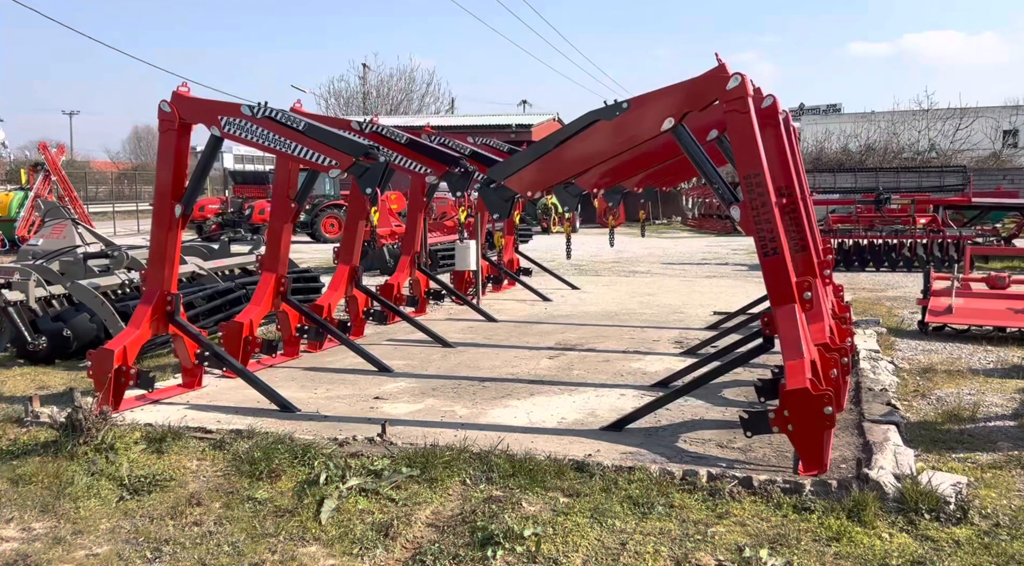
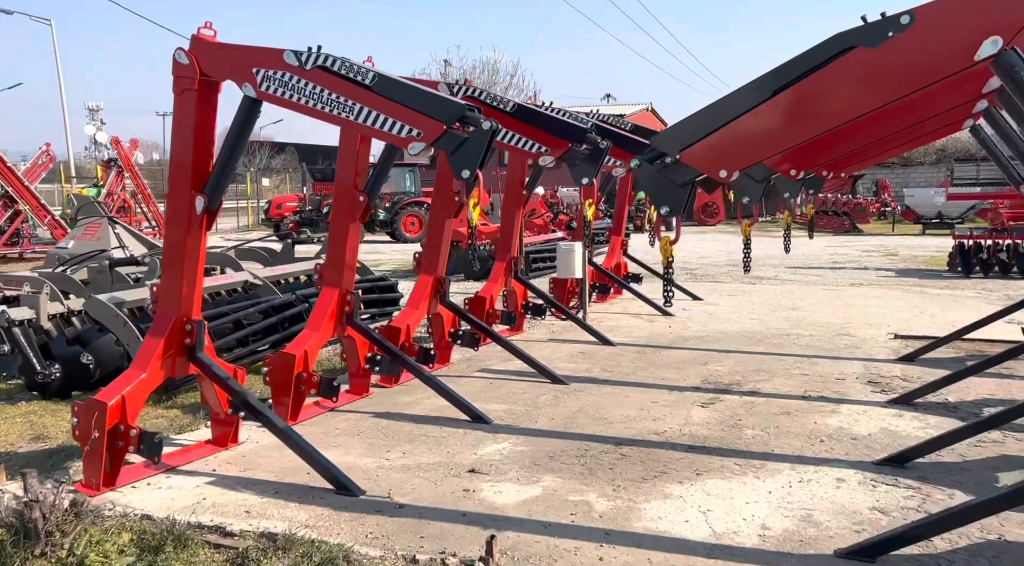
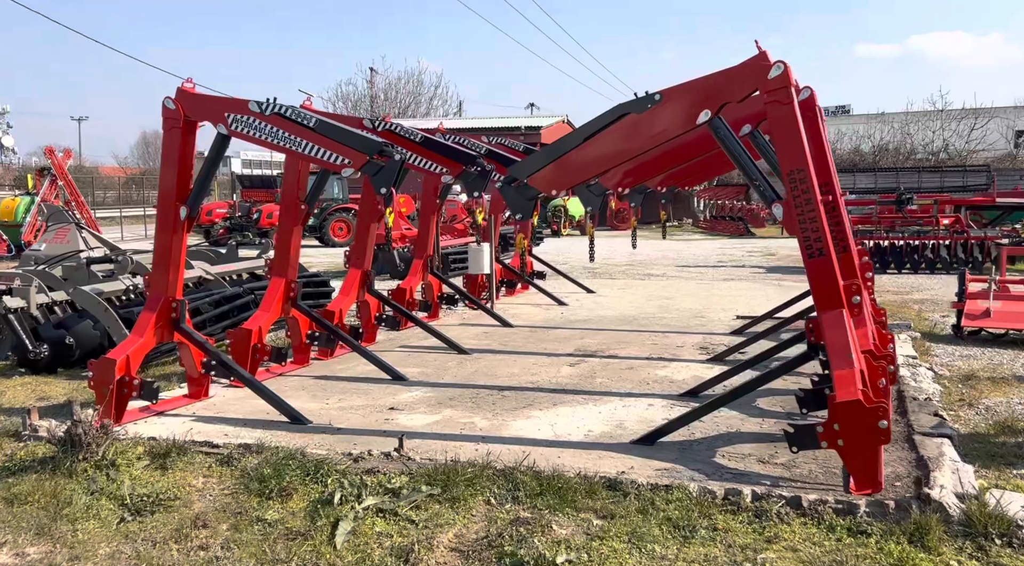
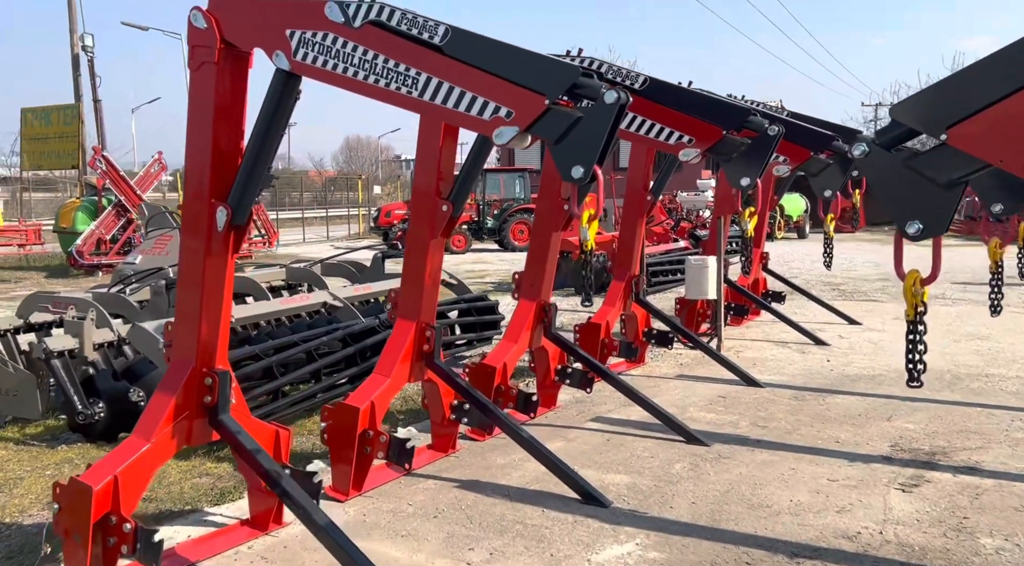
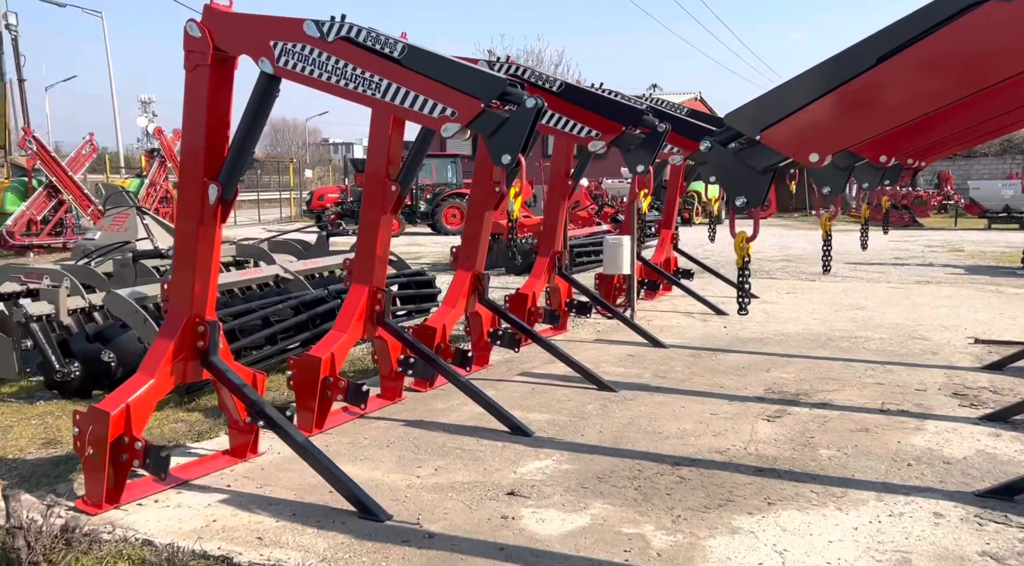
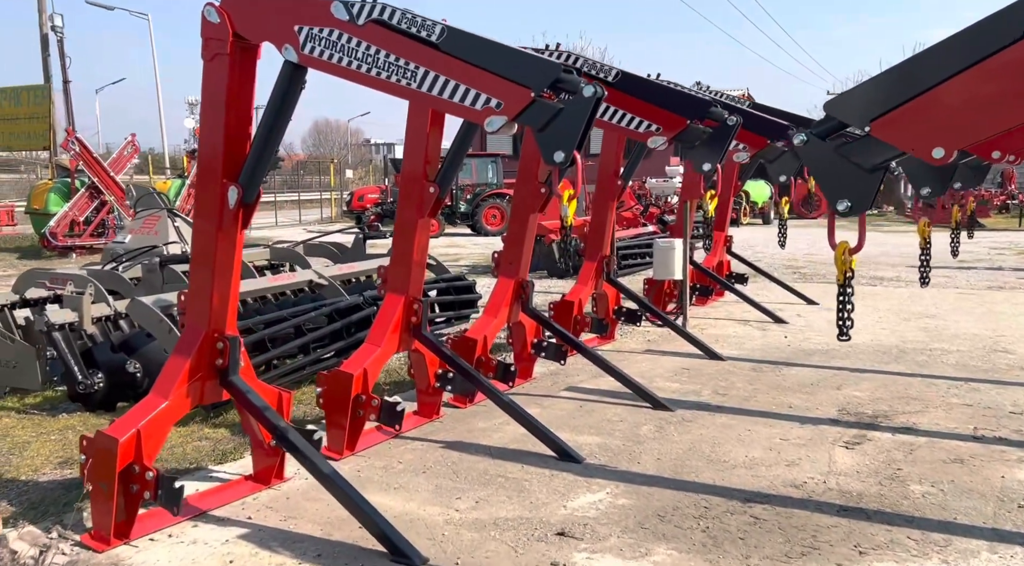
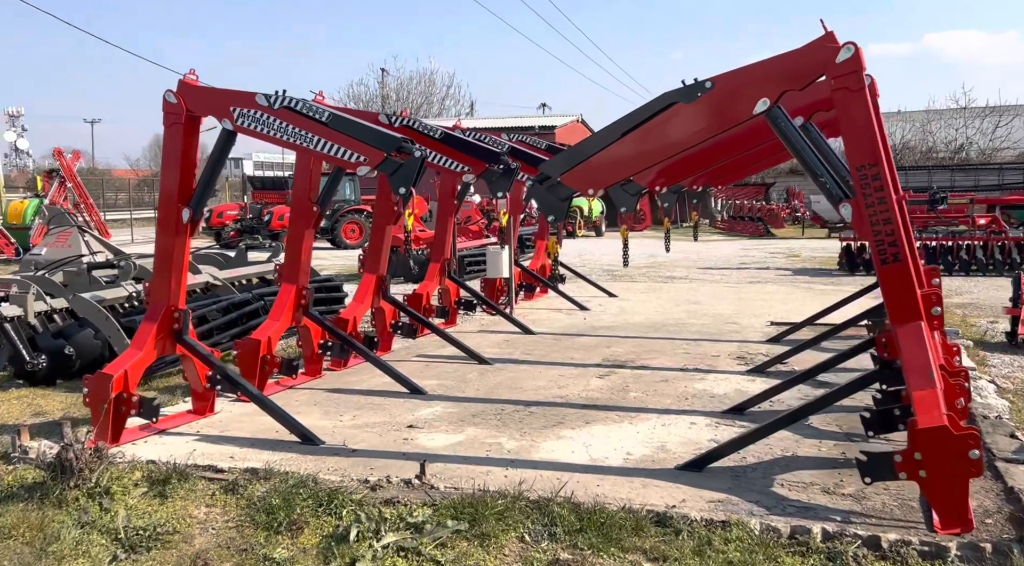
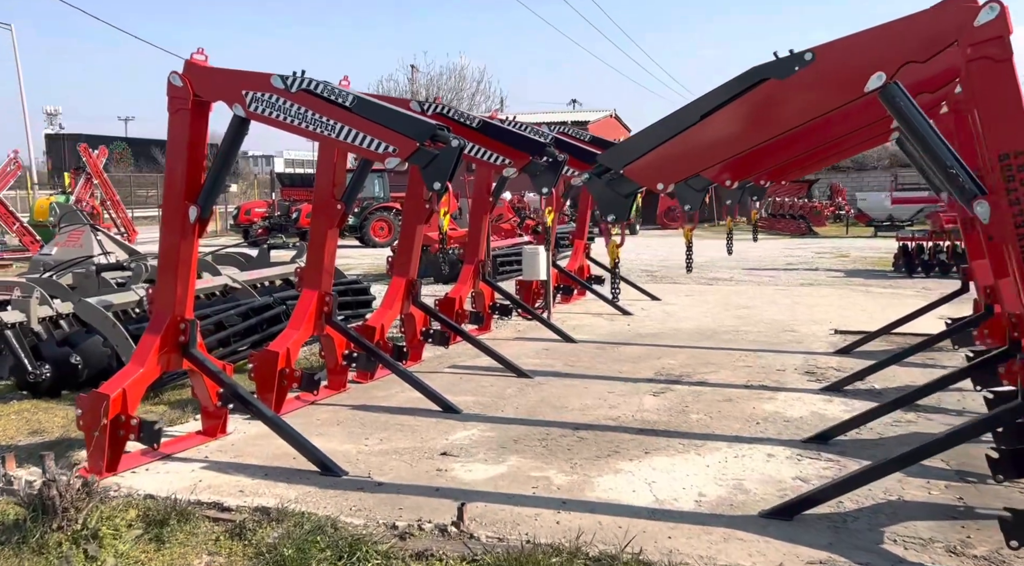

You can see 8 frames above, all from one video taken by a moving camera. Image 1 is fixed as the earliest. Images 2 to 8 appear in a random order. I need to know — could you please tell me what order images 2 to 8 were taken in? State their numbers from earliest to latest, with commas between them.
3, 7, 8, 2, 5, 6, 4
